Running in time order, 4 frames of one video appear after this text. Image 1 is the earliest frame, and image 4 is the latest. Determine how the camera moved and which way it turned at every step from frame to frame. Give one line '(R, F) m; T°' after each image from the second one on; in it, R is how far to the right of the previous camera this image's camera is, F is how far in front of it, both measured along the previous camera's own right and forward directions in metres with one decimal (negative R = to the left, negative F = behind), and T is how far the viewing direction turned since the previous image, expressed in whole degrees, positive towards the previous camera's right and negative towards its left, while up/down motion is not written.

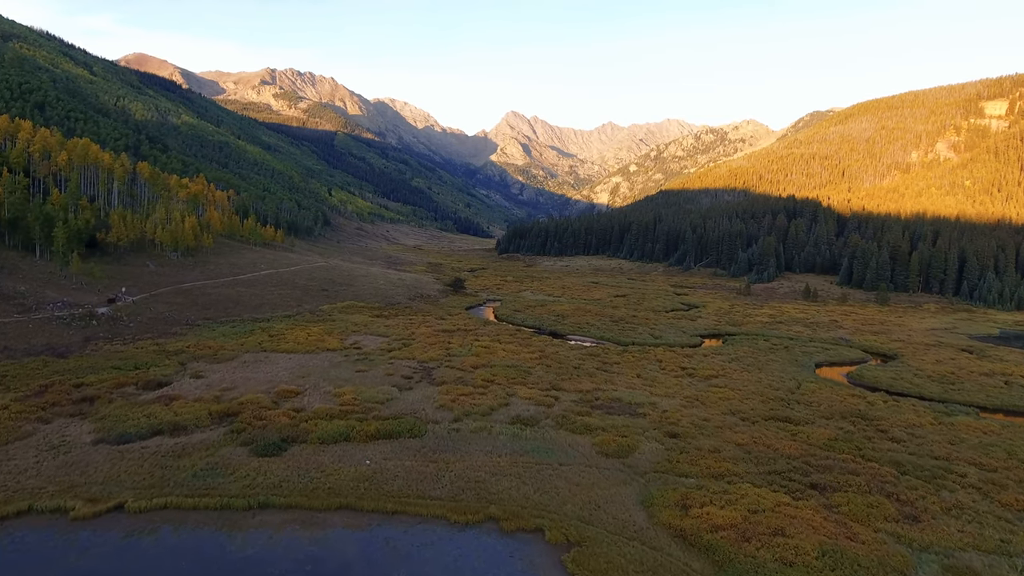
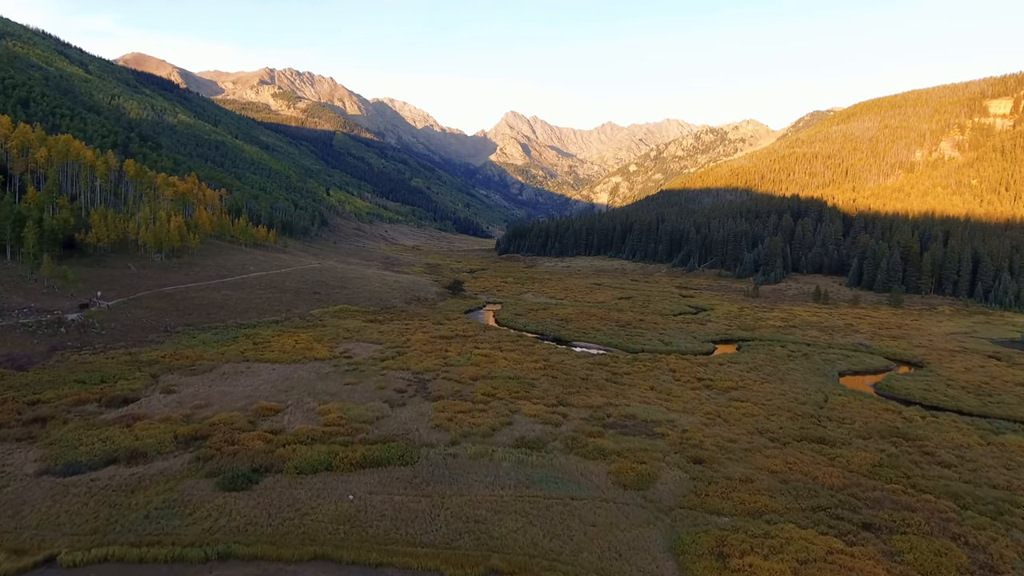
(-0.3, +4.4) m; 0°
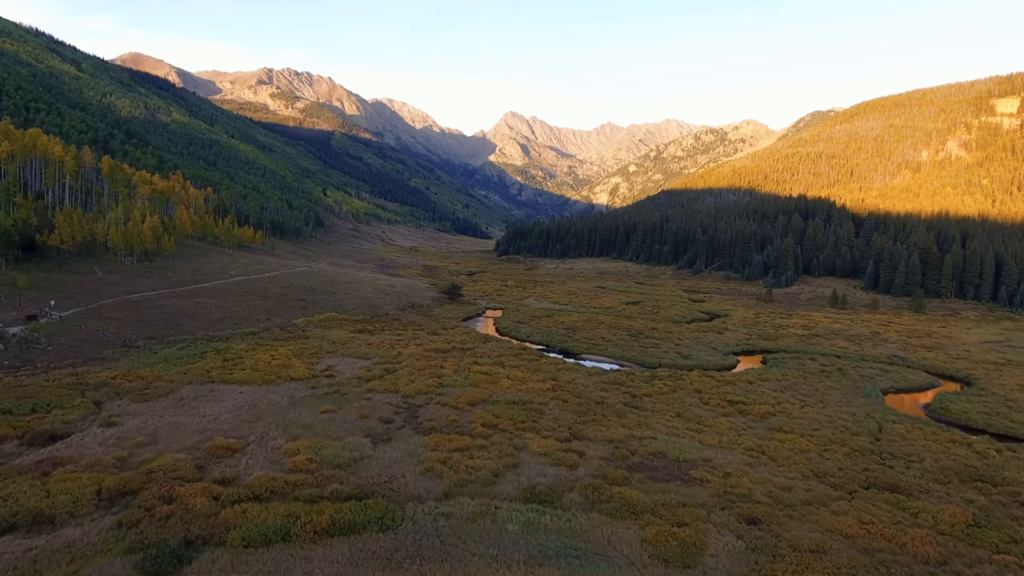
(-0.5, +6.9) m; 0°
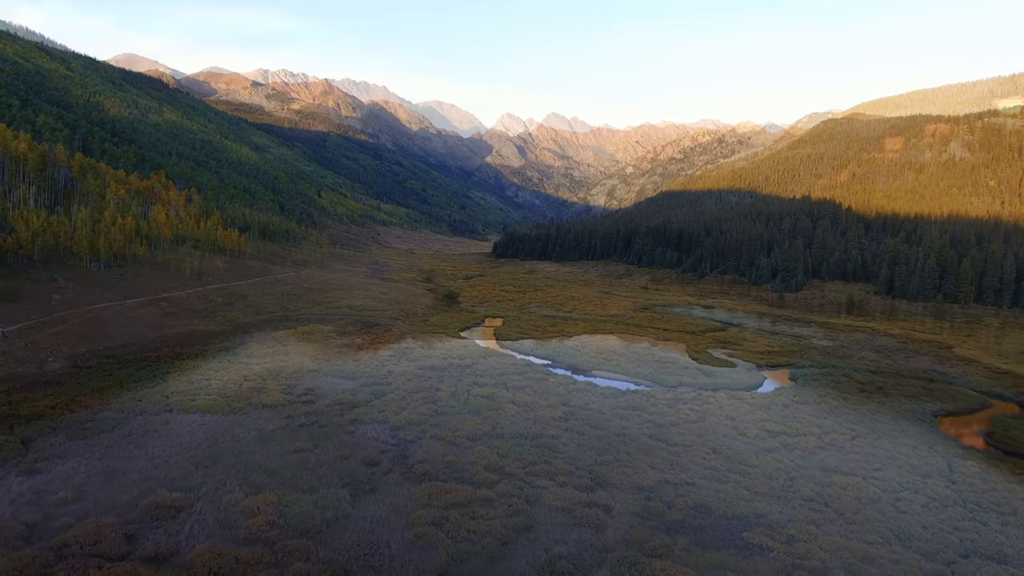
(-0.8, +6.5) m; 0°
